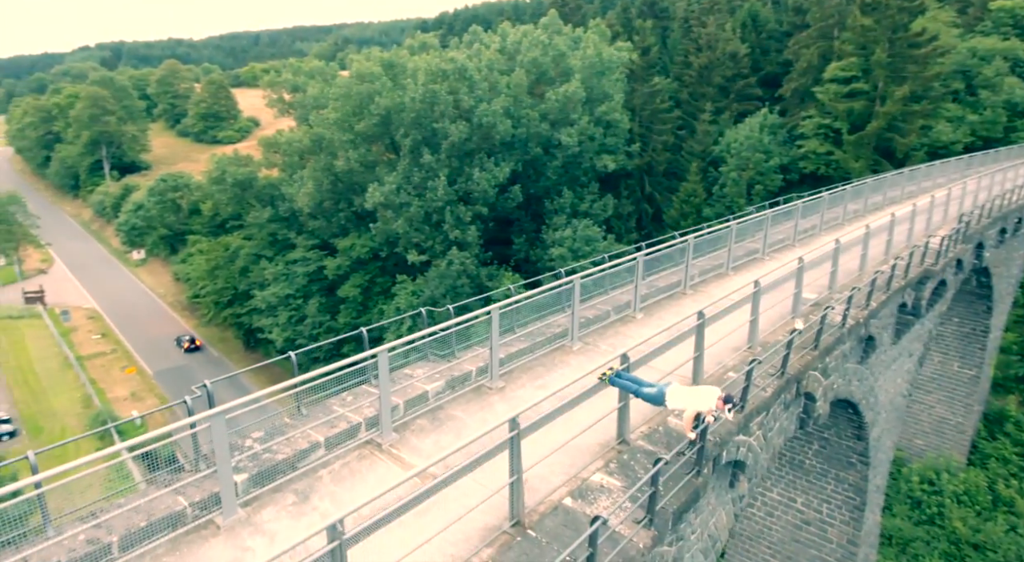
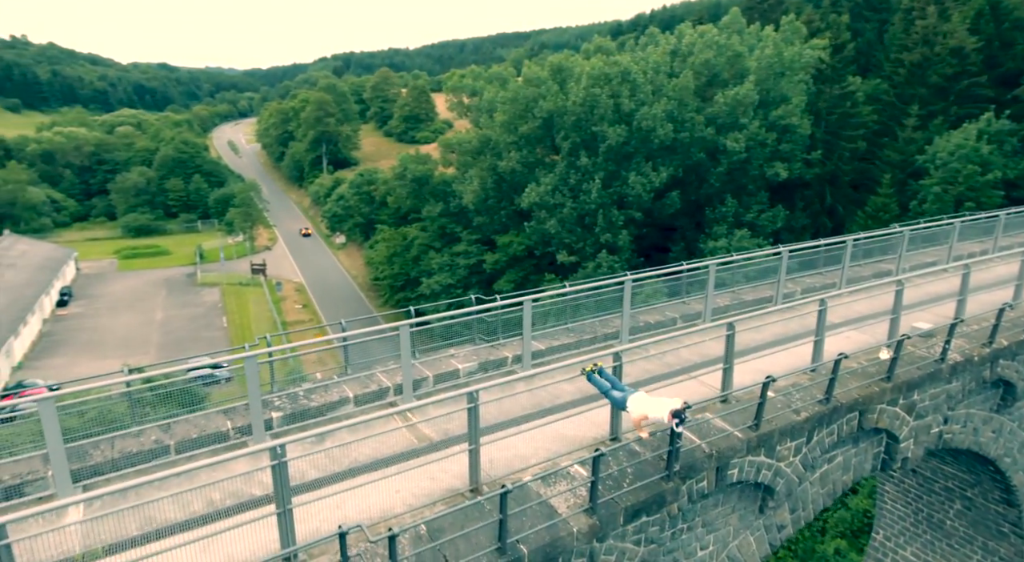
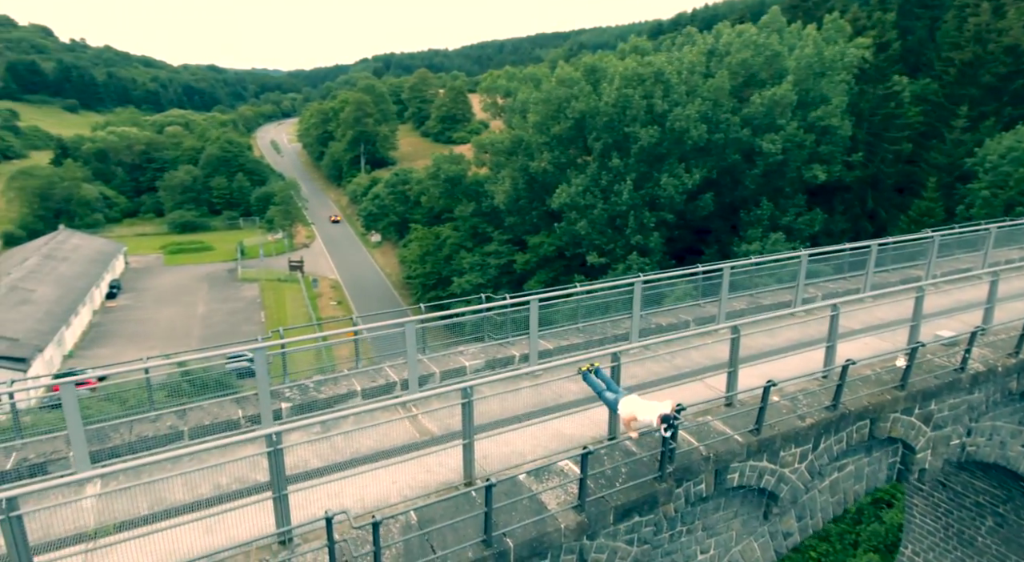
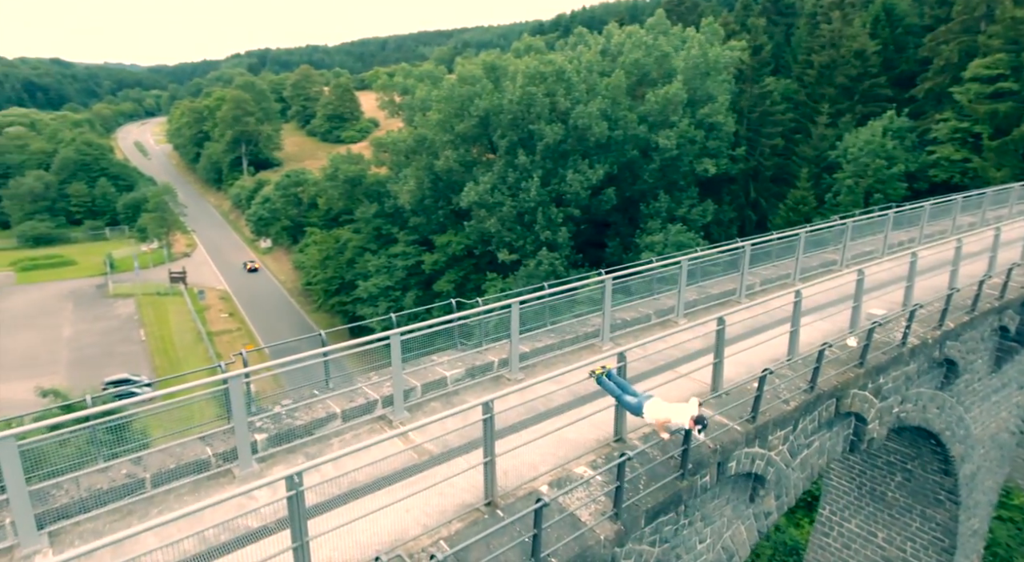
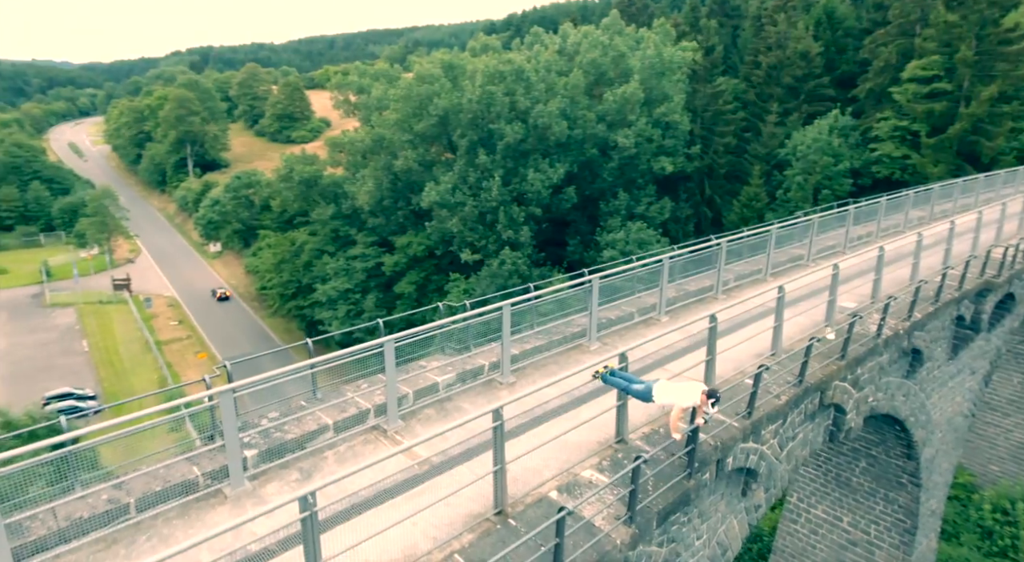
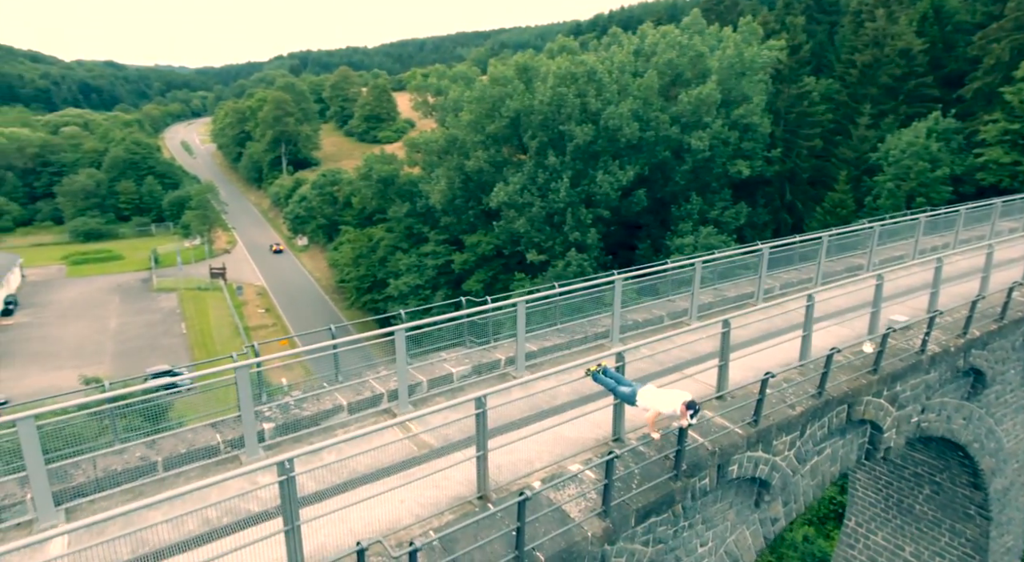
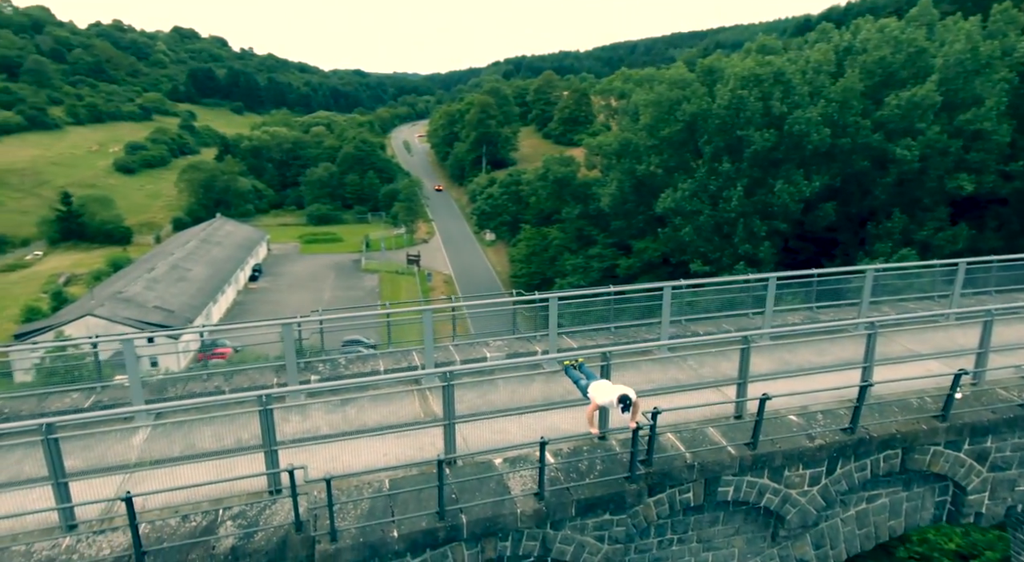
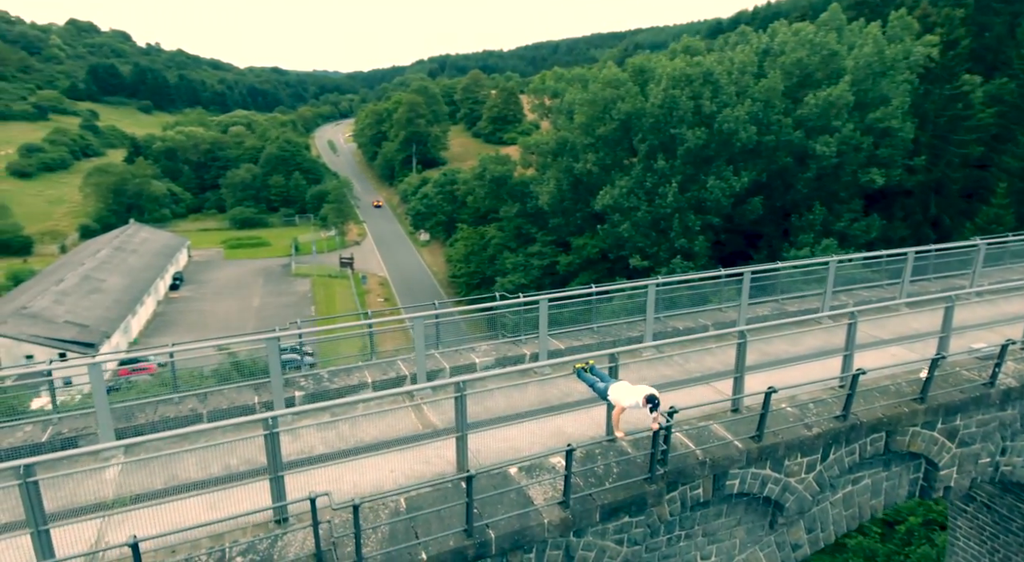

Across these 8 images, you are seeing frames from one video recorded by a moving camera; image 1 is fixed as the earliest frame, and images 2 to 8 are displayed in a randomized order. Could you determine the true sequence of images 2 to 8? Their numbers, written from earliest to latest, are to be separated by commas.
5, 4, 6, 2, 3, 8, 7
